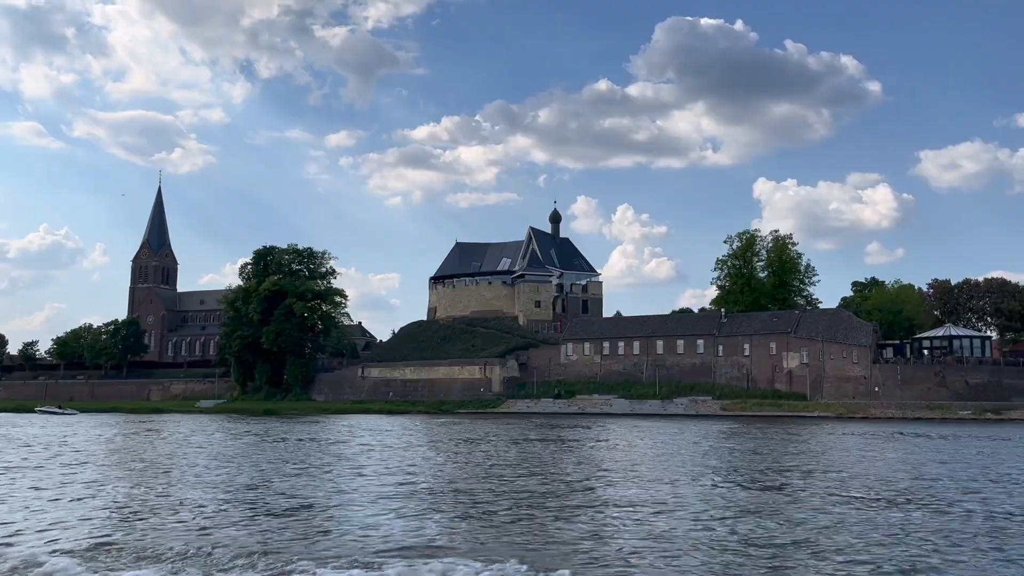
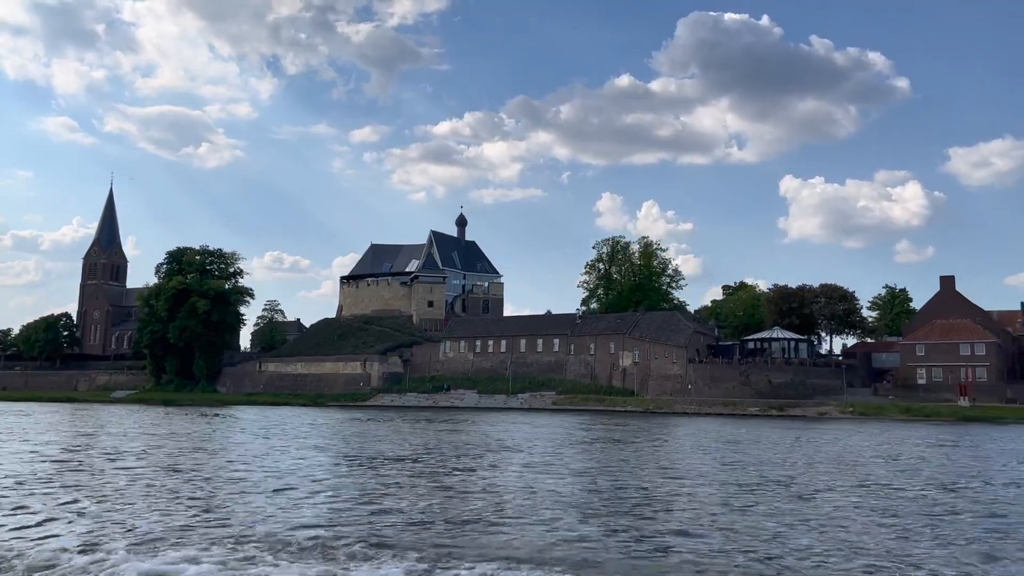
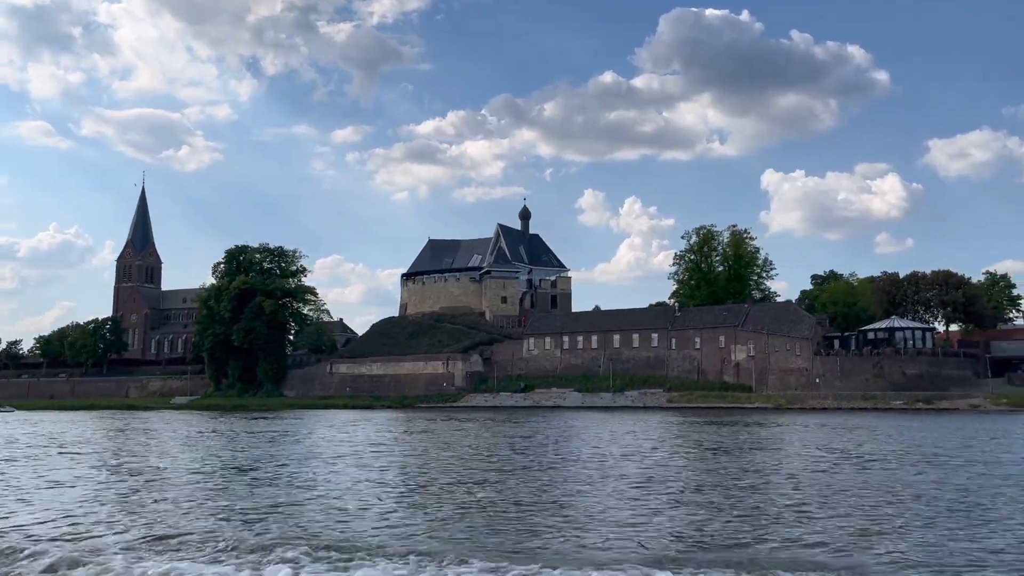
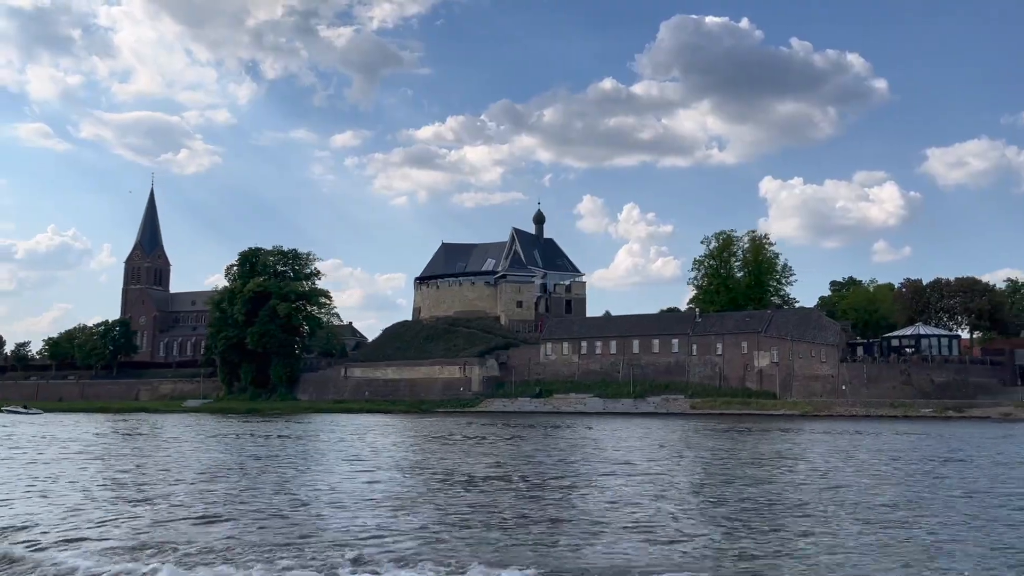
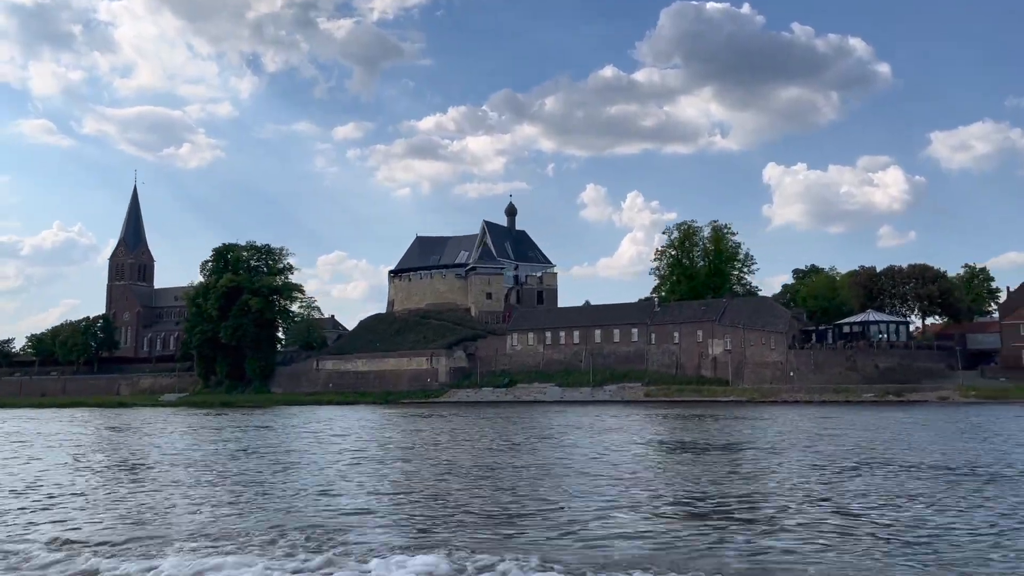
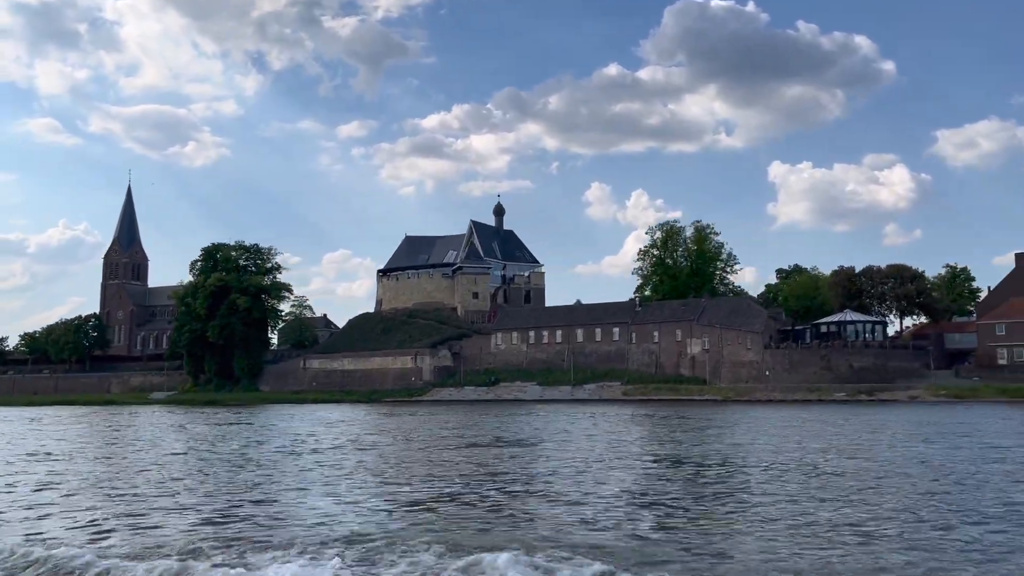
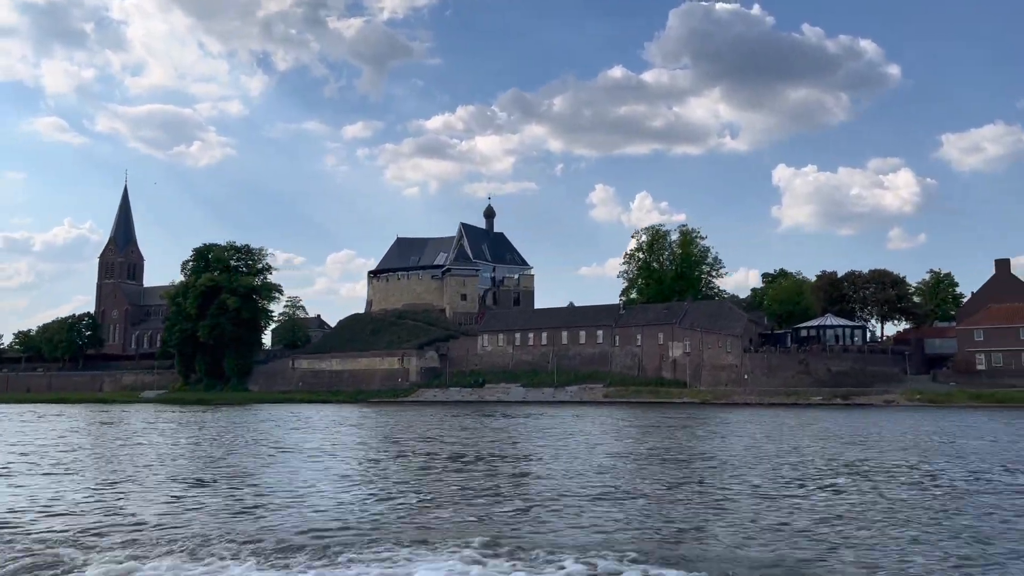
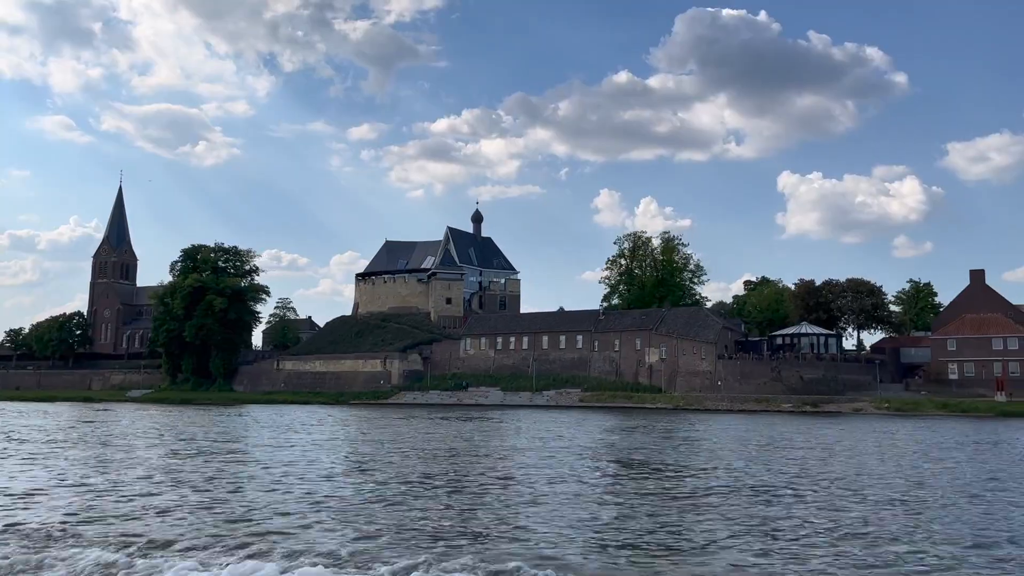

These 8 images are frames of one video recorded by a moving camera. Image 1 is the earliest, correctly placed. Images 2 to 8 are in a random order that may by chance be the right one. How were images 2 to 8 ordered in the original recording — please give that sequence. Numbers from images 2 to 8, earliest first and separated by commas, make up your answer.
4, 3, 5, 6, 7, 8, 2
